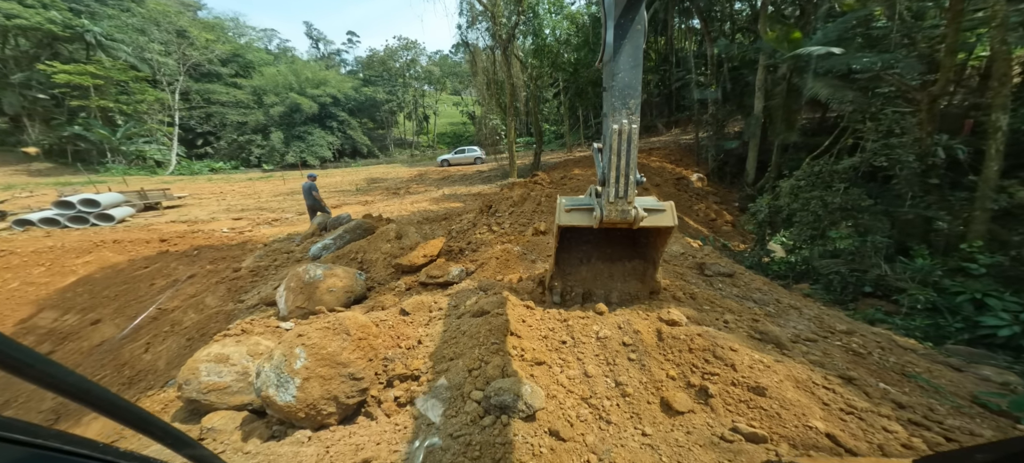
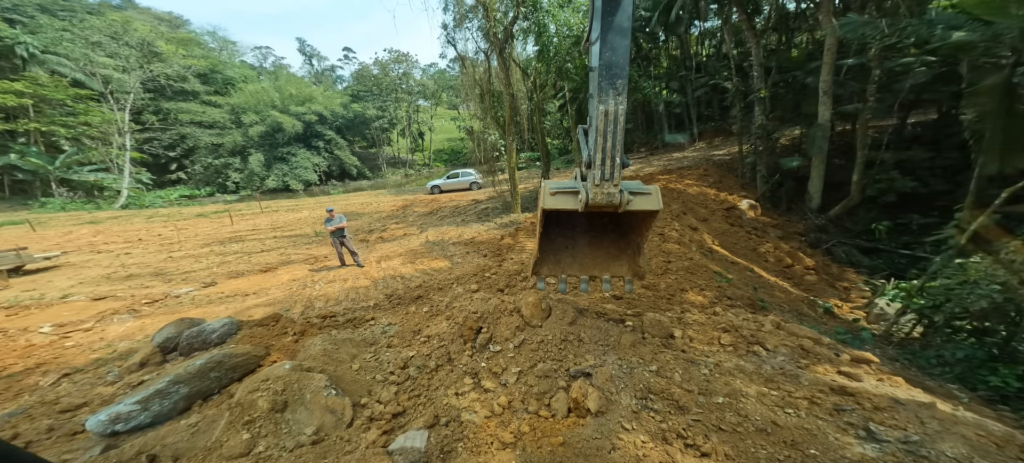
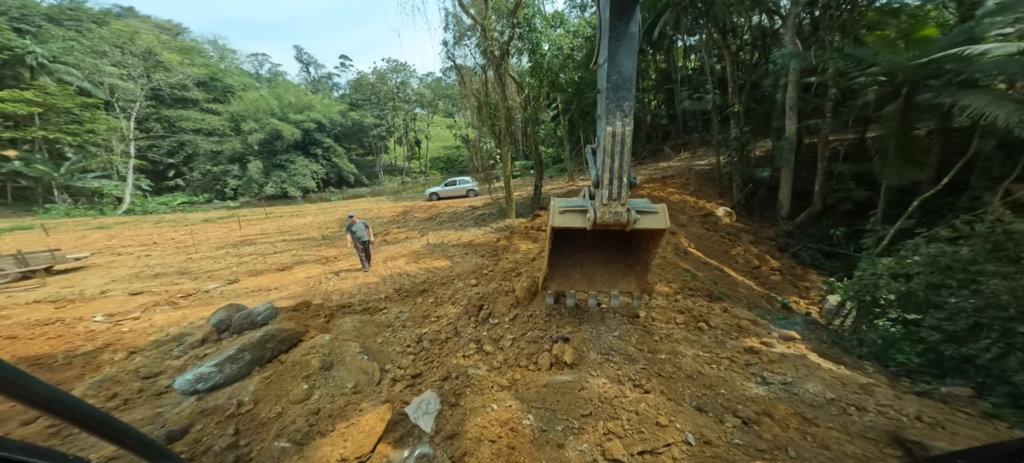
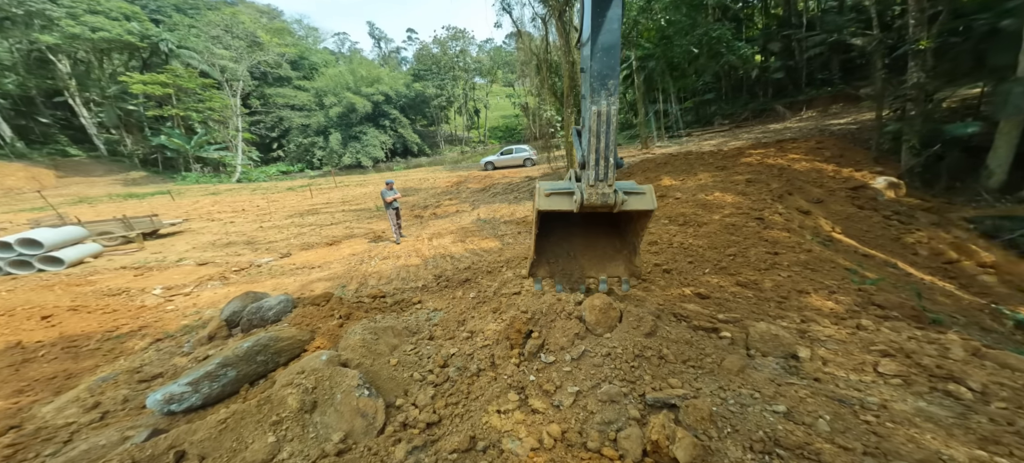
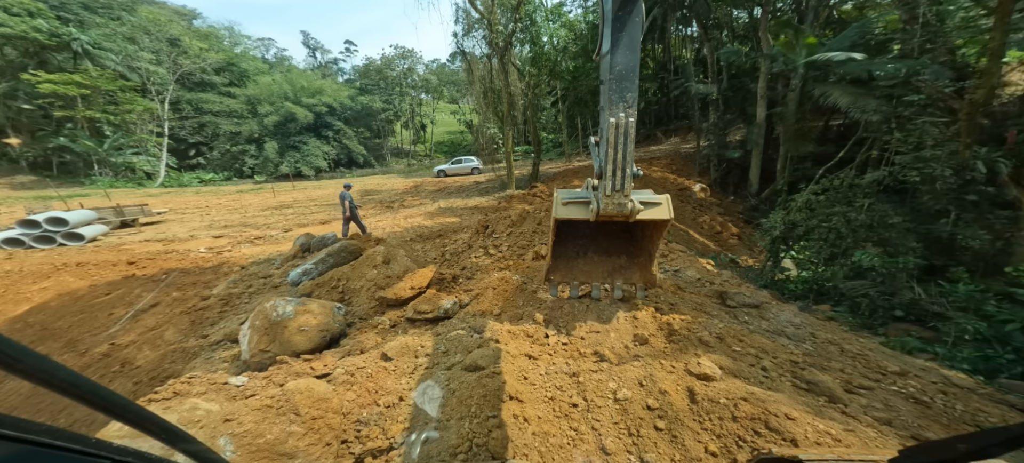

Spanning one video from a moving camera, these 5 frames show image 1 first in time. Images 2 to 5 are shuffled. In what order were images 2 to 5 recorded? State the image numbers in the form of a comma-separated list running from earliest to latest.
5, 3, 2, 4
